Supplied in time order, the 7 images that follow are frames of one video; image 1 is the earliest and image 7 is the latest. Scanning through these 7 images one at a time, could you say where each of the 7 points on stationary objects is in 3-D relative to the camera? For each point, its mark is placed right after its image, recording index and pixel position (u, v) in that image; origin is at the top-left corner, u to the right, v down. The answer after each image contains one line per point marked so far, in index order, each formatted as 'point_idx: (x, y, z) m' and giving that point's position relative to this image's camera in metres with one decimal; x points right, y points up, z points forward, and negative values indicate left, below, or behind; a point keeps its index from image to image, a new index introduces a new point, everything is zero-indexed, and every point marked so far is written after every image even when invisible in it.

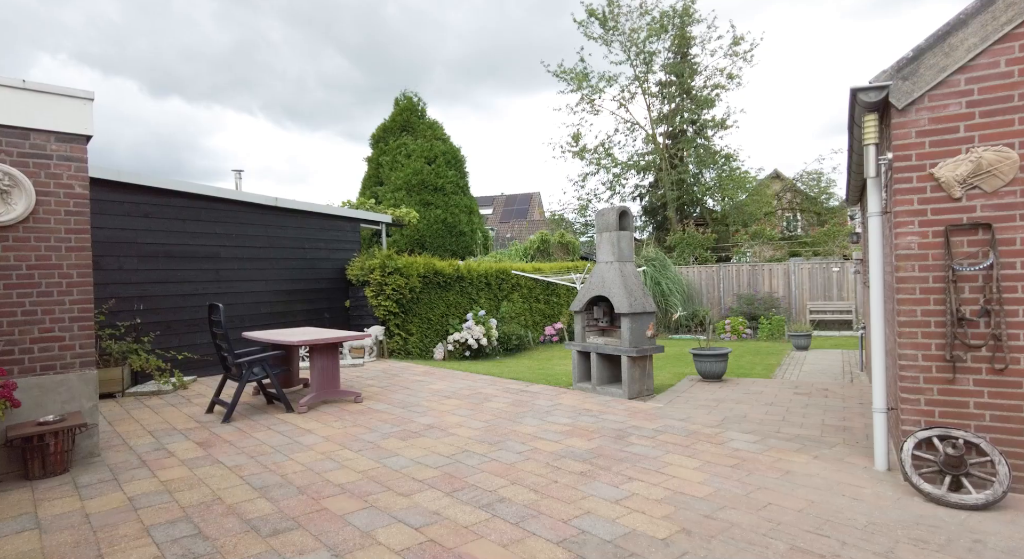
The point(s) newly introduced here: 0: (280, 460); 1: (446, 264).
0: (-1.7, -1.3, +4.3) m
1: (-1.3, +0.3, +11.2) m
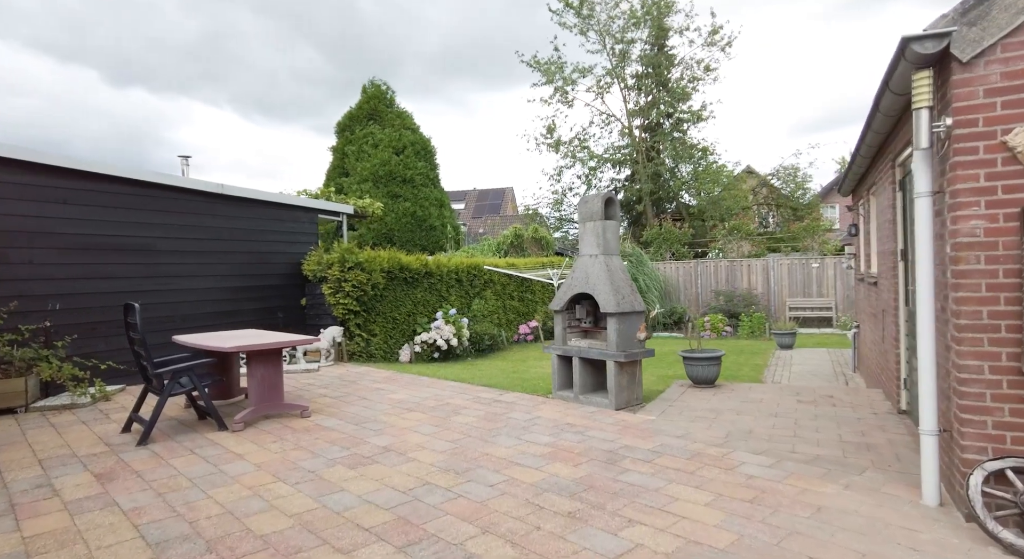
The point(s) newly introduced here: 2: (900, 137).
0: (-1.9, -1.3, +3.4) m
1: (-1.8, +0.4, +10.3) m
2: (+3.1, +1.1, +4.6) m
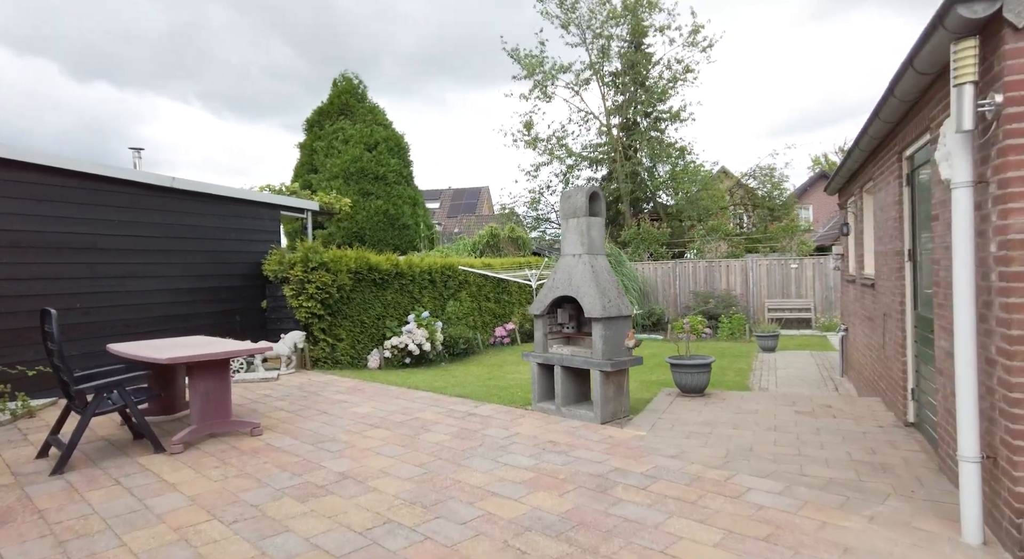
0: (-2.0, -1.3, +2.8) m
1: (-2.2, +0.4, +9.8) m
2: (+2.9, +1.1, +4.2) m
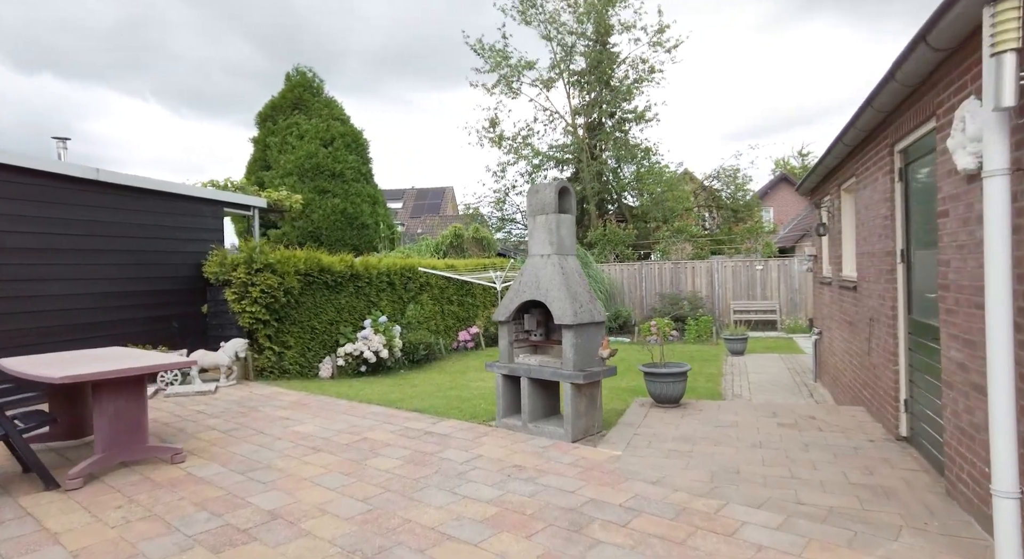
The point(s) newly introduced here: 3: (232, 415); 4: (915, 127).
0: (-2.1, -1.3, +2.2) m
1: (-2.8, +0.3, +9.1) m
2: (+2.6, +1.1, +3.9) m
3: (-2.7, -1.3, +5.6) m
4: (+2.6, +1.0, +3.7) m
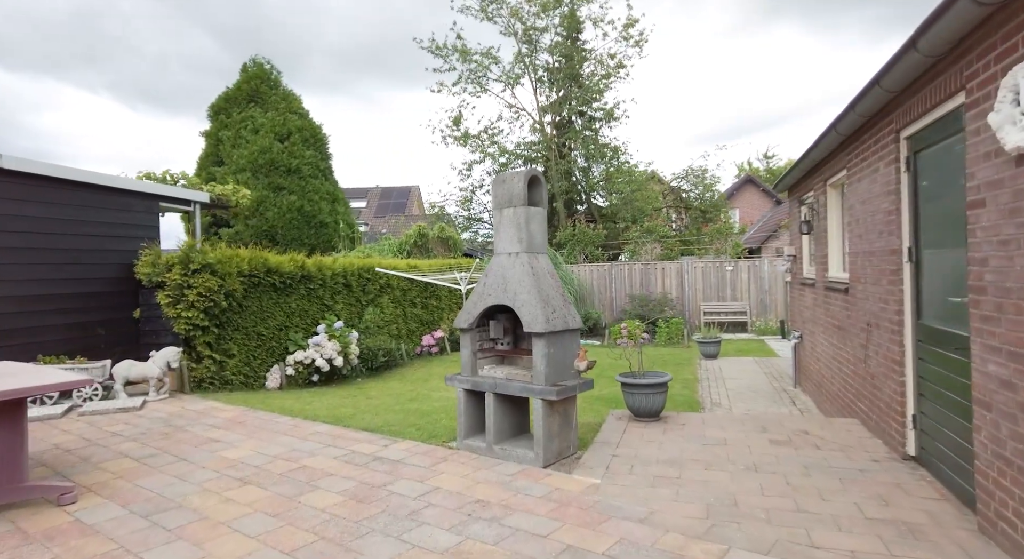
0: (-2.3, -1.3, +1.5) m
1: (-3.3, +0.3, +8.4) m
2: (+2.4, +1.1, +3.4) m
3: (-3.0, -1.3, +4.9) m
4: (+2.4, +1.0, +3.3) m
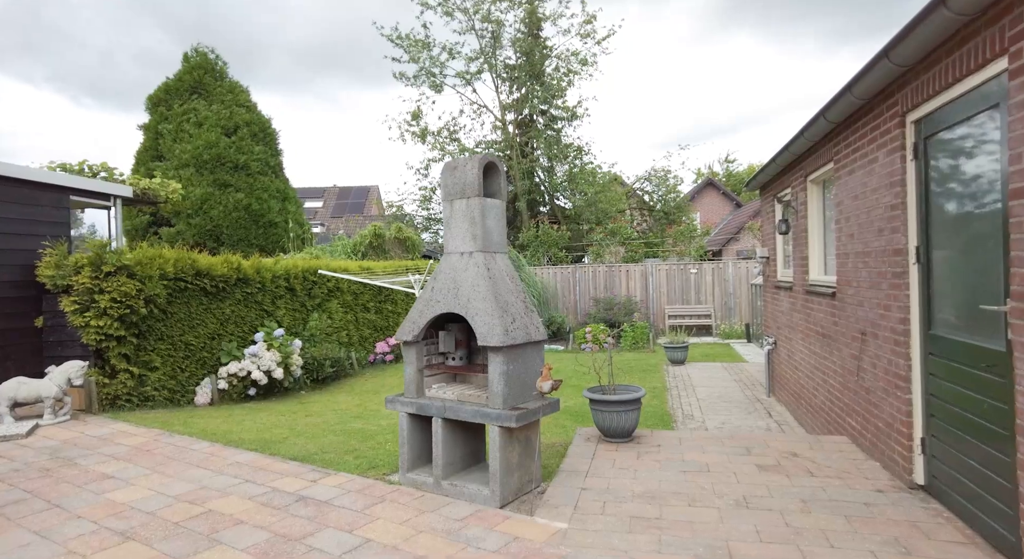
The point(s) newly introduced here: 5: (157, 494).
0: (-2.4, -1.3, +0.7) m
1: (-3.8, +0.3, +7.5) m
2: (+2.2, +1.0, +3.0) m
3: (-3.3, -1.3, +4.0) m
4: (+2.1, +1.0, +2.8) m
5: (-2.2, -1.3, +3.6) m
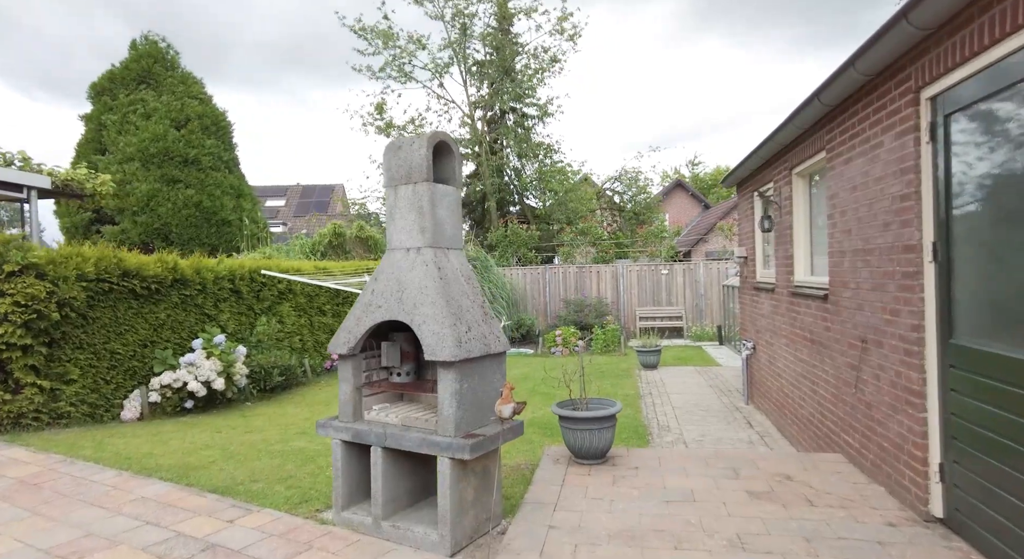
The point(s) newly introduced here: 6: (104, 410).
0: (-2.5, -1.3, 0.0) m
1: (-4.2, +0.2, +6.7) m
2: (+1.9, +1.0, +2.5) m
3: (-3.6, -1.3, +3.3) m
4: (+1.9, +1.0, +2.4) m
5: (-2.4, -1.3, +2.9) m
6: (-4.5, -1.4, +6.4) m
